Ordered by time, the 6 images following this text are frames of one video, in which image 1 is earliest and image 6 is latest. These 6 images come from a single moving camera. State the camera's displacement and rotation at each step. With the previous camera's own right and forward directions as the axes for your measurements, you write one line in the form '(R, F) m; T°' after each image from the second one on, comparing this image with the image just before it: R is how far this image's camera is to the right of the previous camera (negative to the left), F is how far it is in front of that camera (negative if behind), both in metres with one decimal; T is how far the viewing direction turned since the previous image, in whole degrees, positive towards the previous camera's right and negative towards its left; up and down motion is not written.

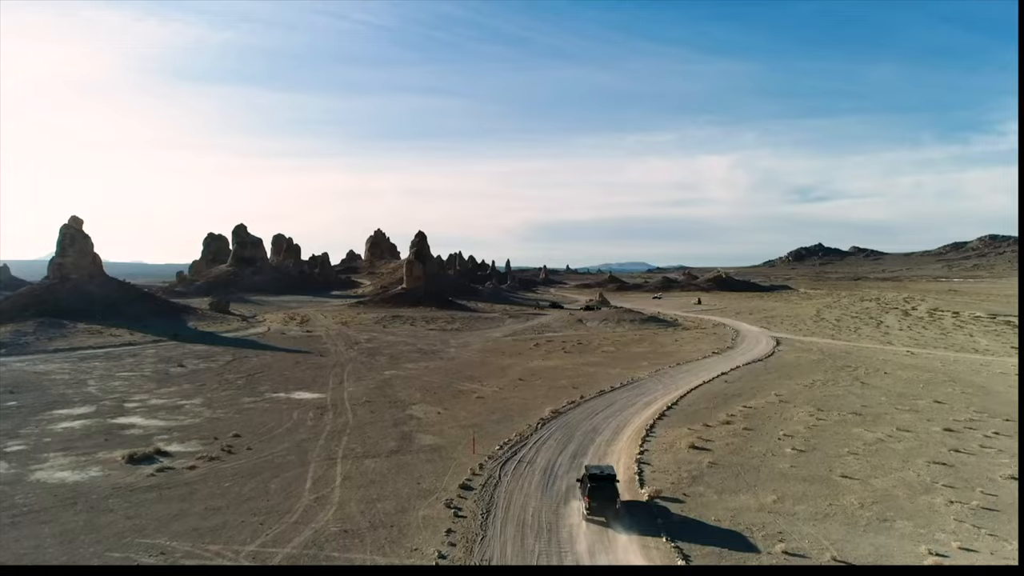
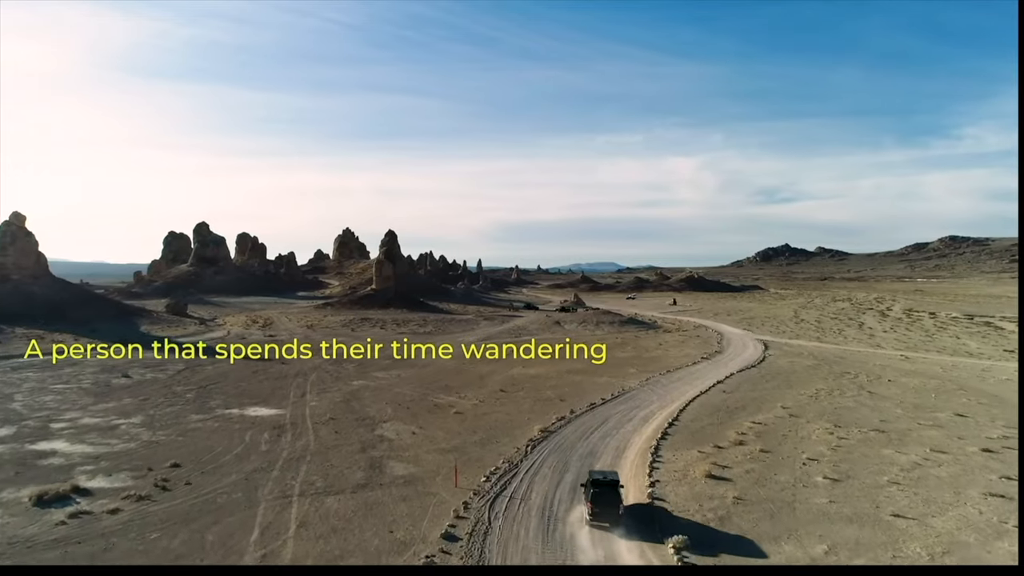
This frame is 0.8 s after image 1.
(-0.4, +2.9) m; +2°
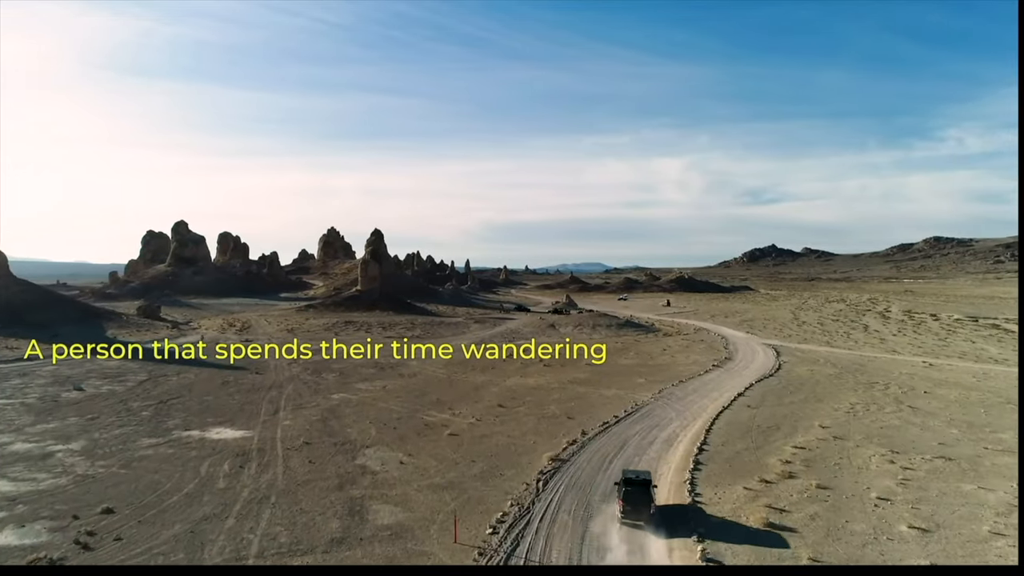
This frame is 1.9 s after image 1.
(-0.5, +3.4) m; +1°
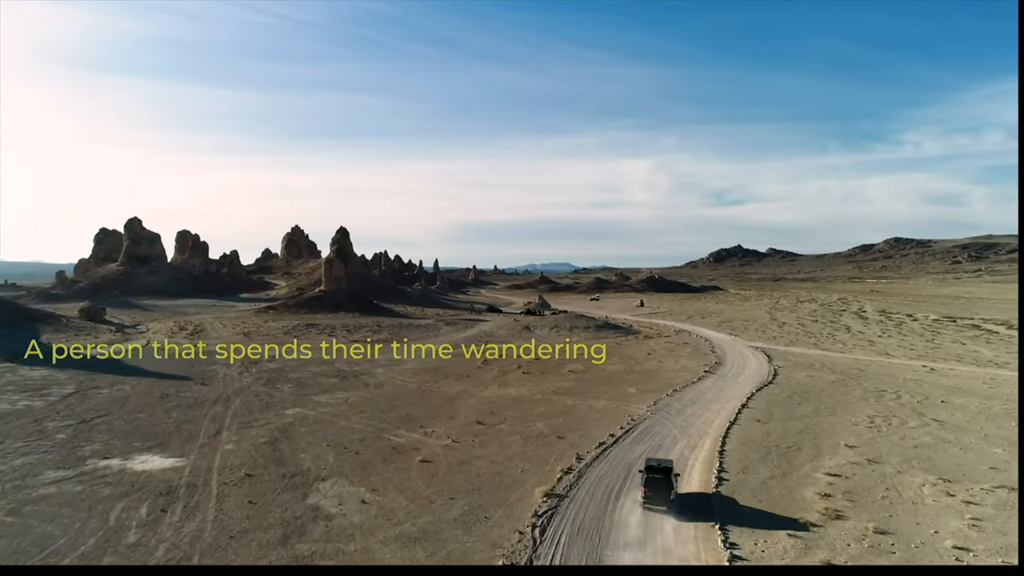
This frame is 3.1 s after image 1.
(-0.4, +3.4) m; +3°
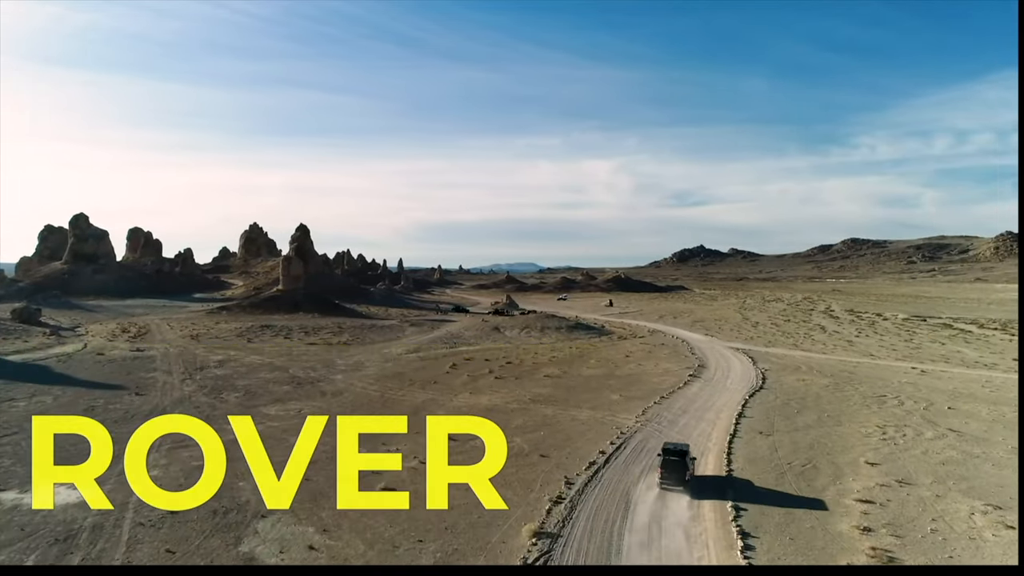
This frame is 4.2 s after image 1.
(-0.3, +2.8) m; +3°
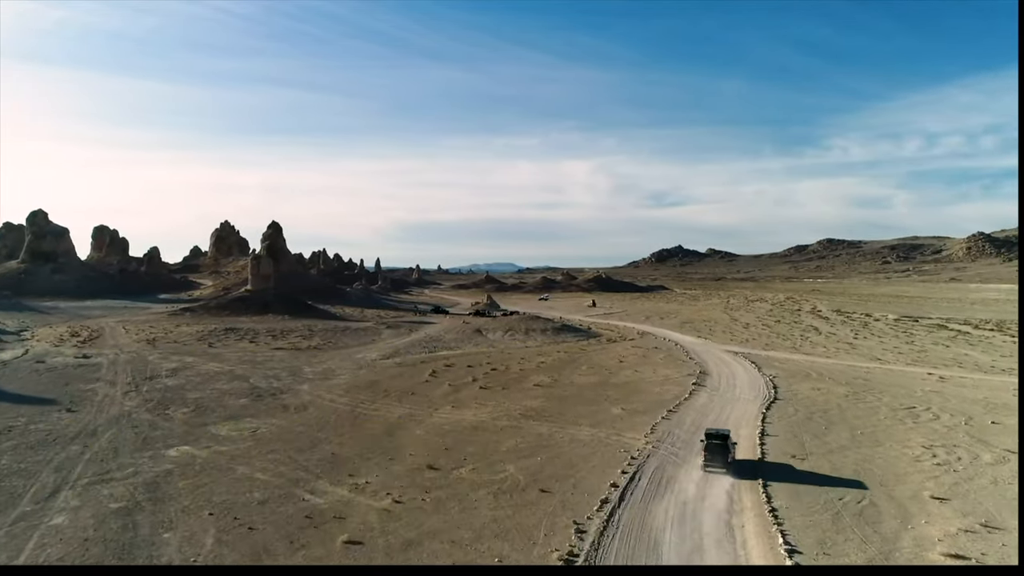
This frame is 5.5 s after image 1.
(-0.3, +3.4) m; +2°
